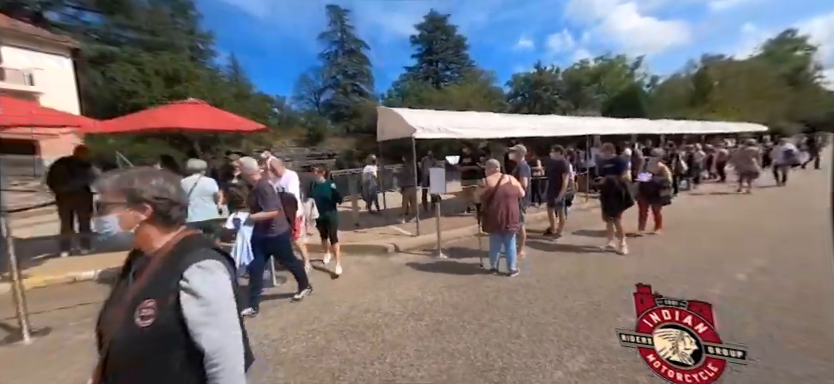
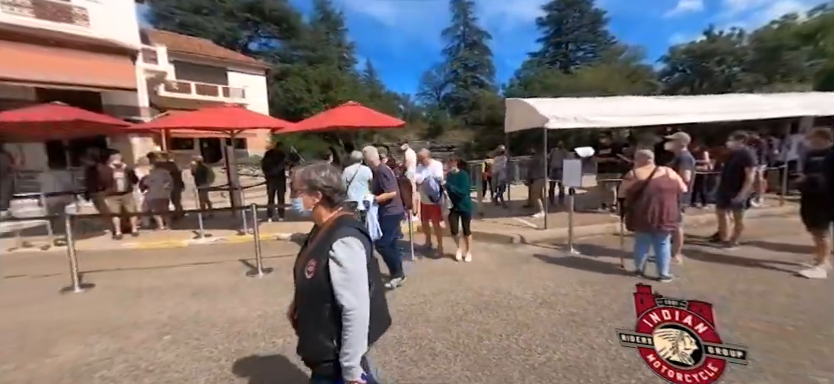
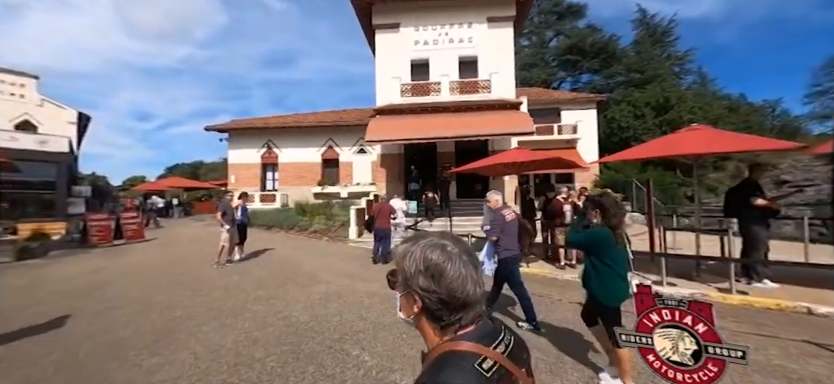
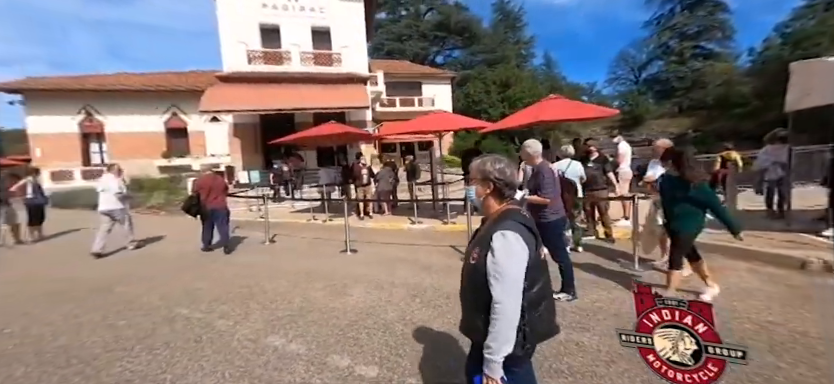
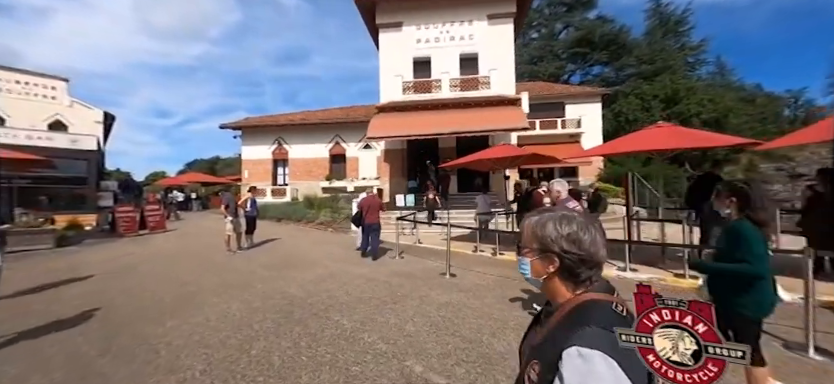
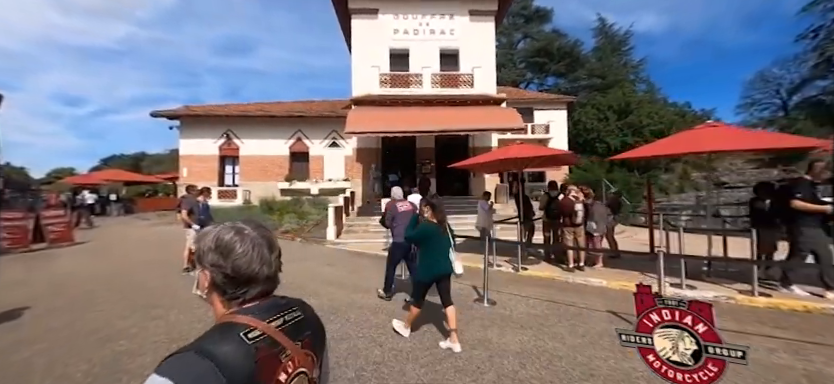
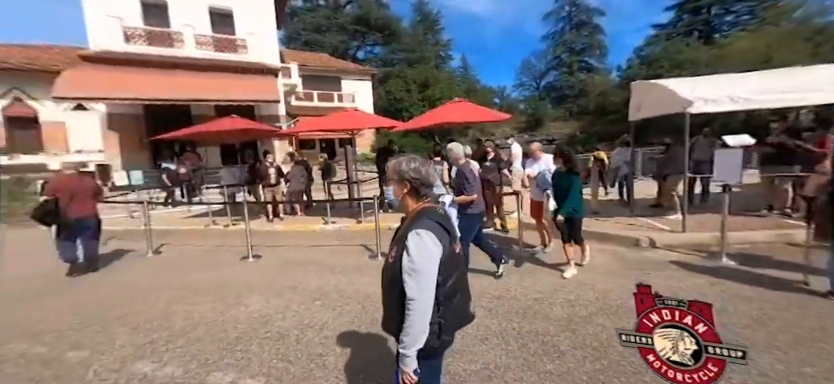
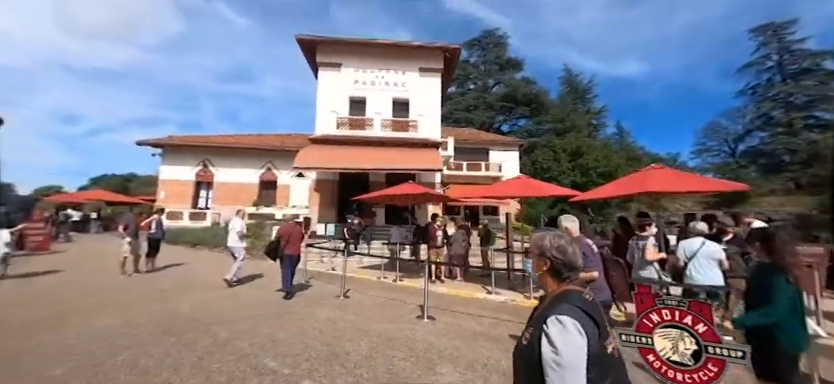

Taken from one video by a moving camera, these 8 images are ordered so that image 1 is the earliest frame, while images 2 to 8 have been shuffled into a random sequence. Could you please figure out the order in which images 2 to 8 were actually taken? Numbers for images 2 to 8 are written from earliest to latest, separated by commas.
2, 7, 4, 8, 5, 3, 6
